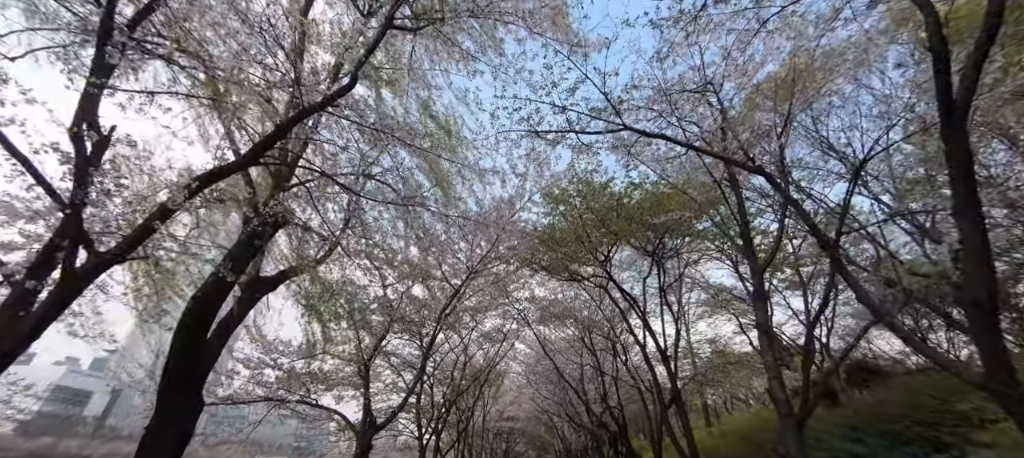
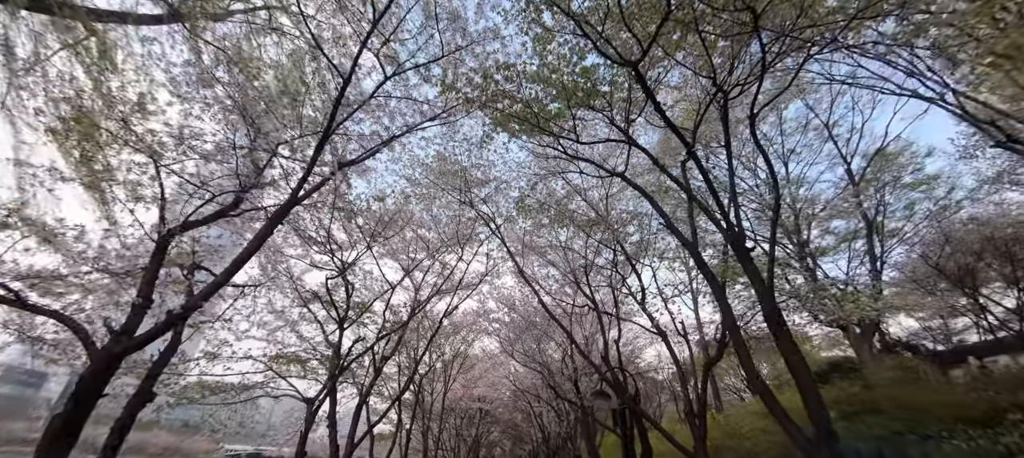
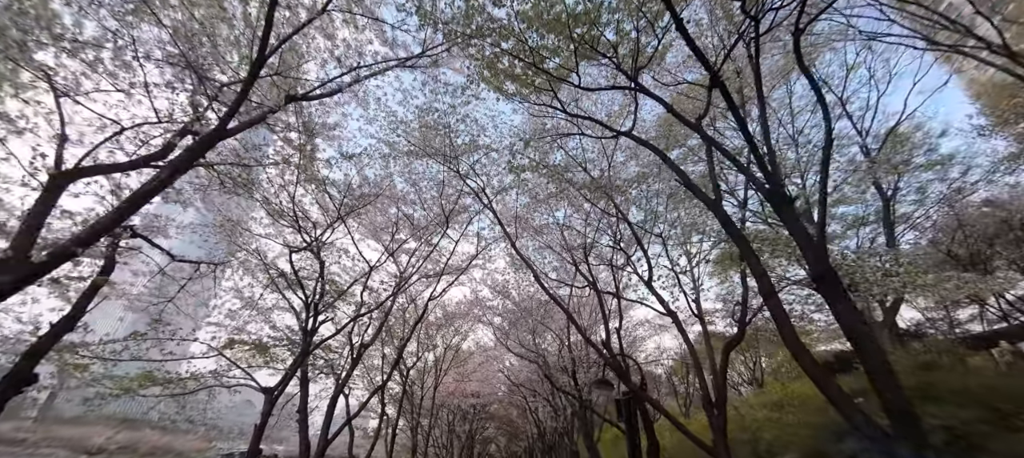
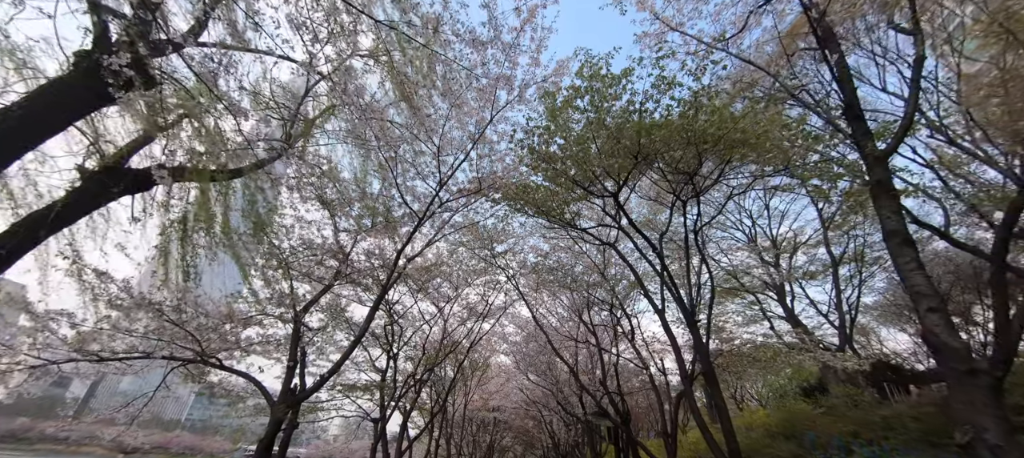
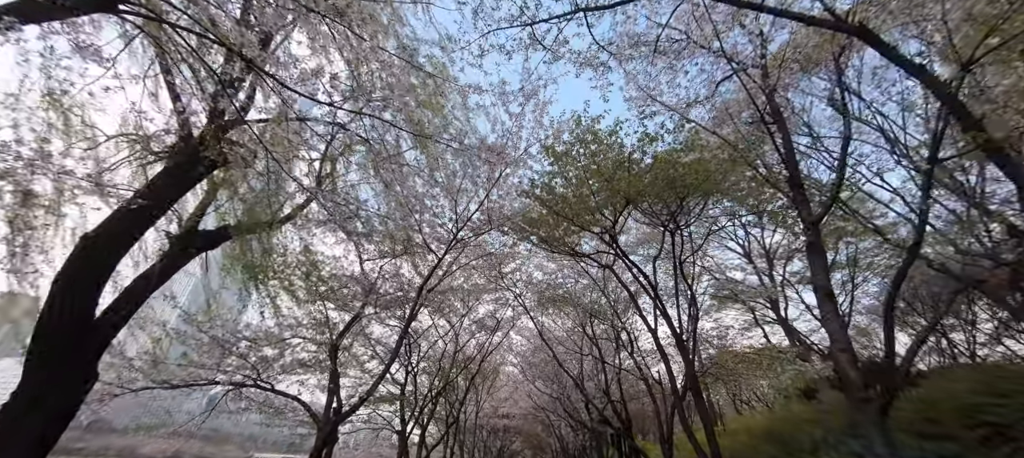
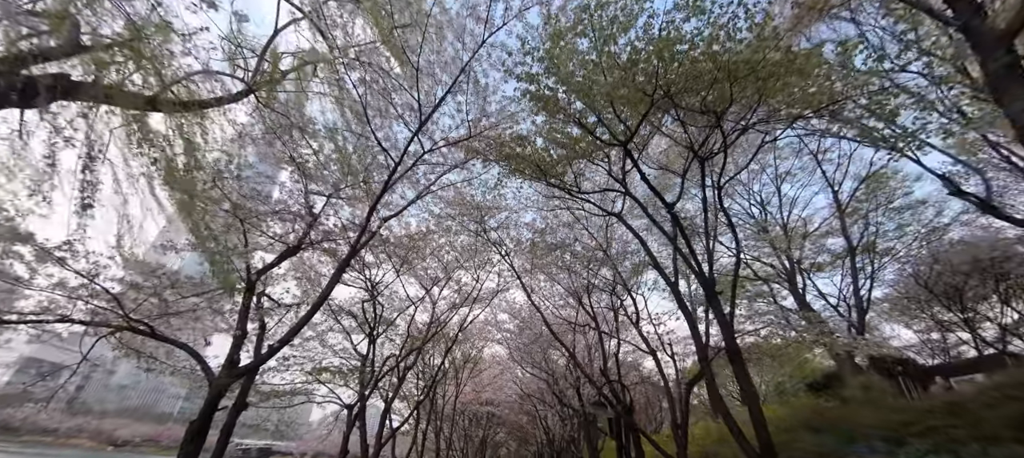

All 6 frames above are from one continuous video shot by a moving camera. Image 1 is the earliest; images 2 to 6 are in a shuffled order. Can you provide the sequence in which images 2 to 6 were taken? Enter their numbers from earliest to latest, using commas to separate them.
5, 4, 6, 2, 3
